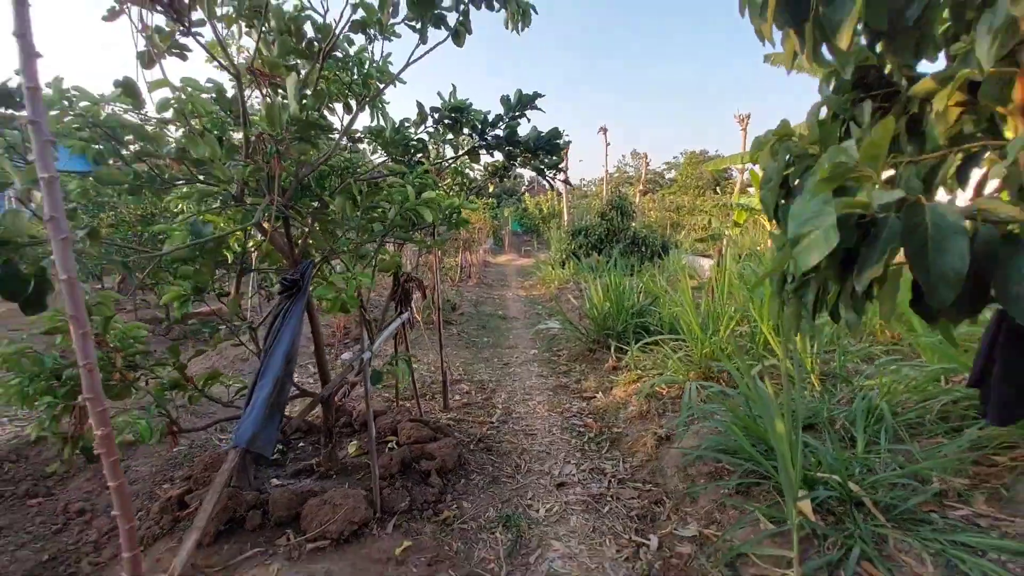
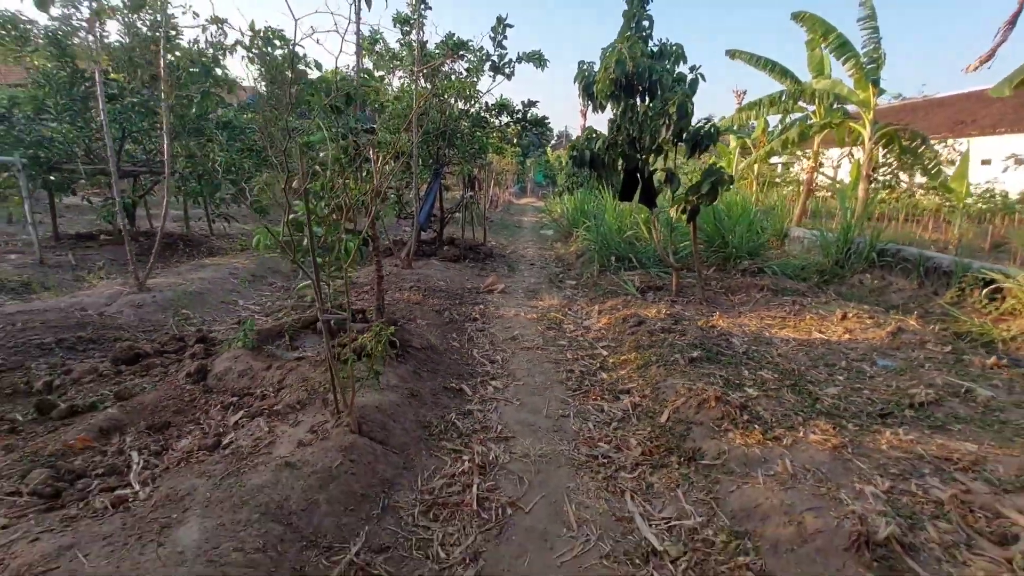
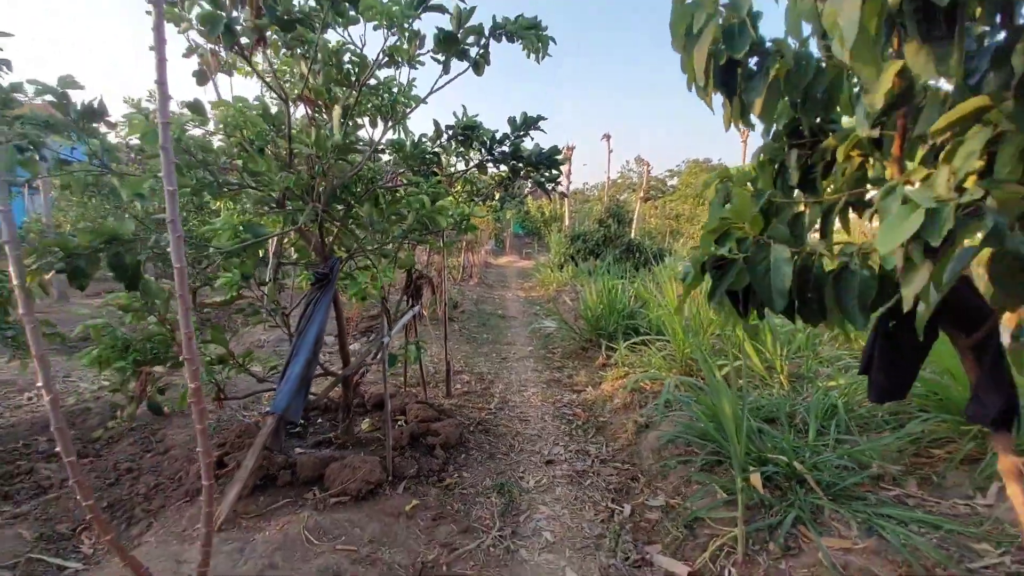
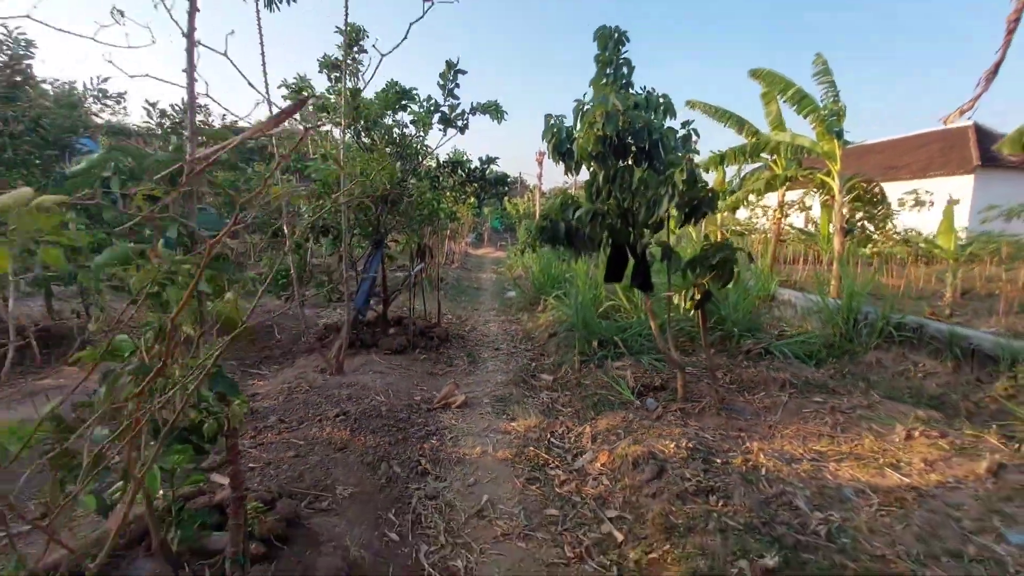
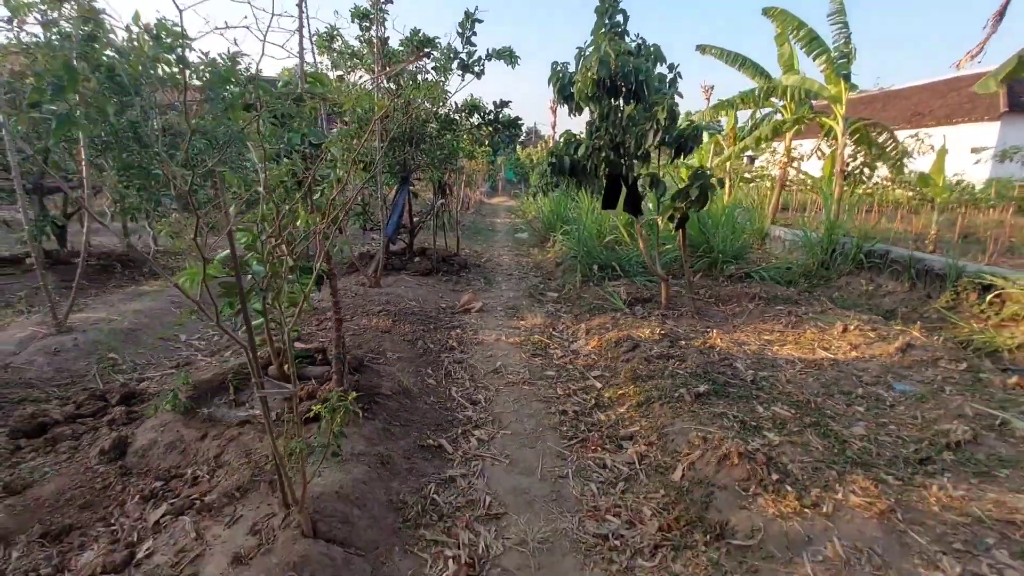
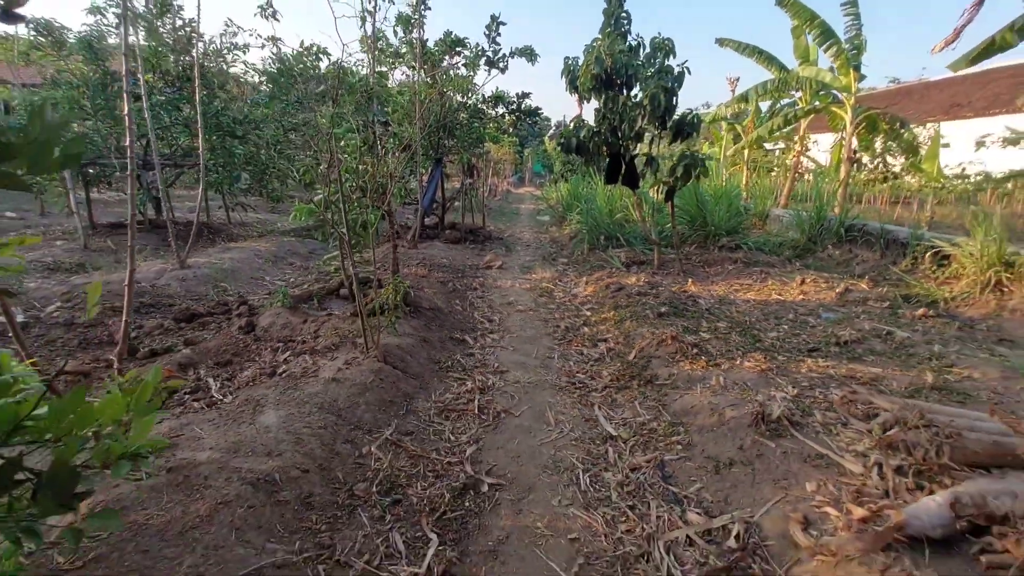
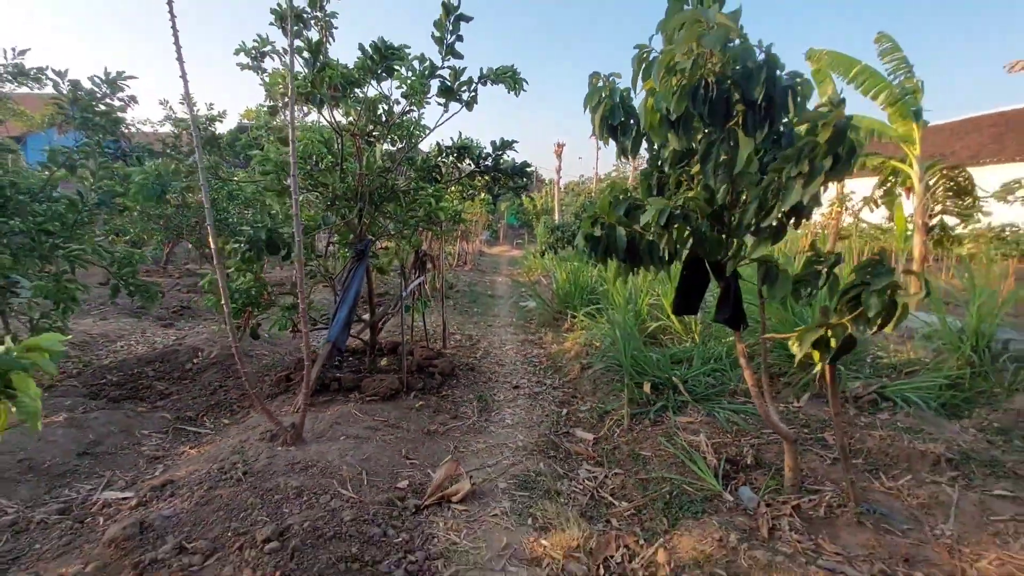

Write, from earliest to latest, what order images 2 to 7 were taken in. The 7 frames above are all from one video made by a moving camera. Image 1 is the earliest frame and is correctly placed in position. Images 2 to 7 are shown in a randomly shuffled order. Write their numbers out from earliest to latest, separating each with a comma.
3, 7, 4, 5, 2, 6
